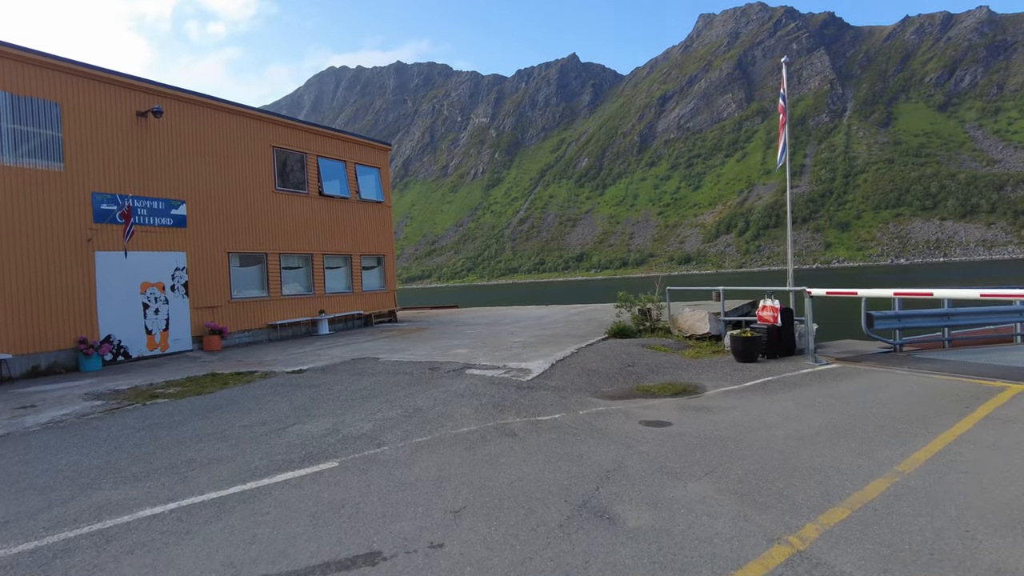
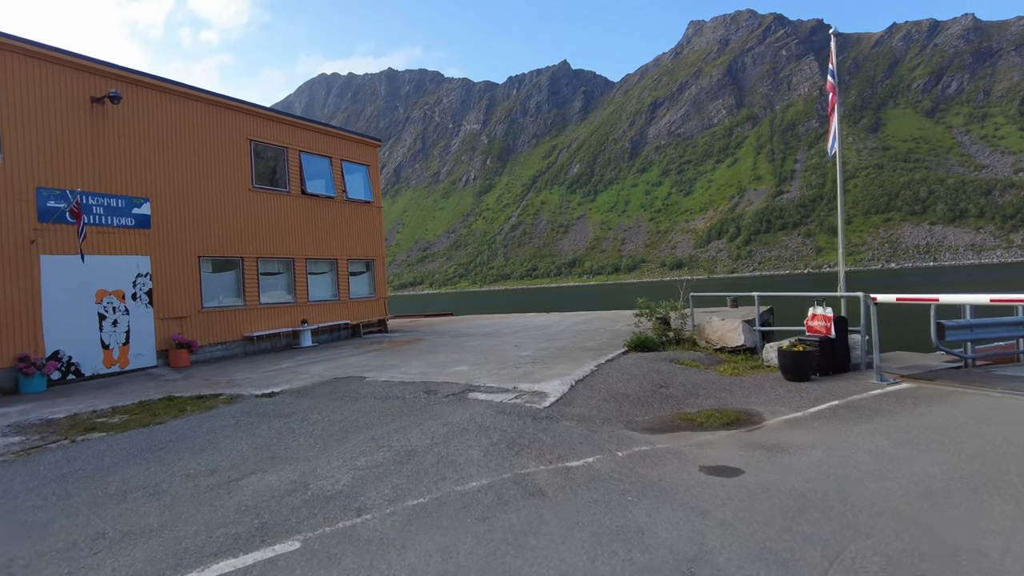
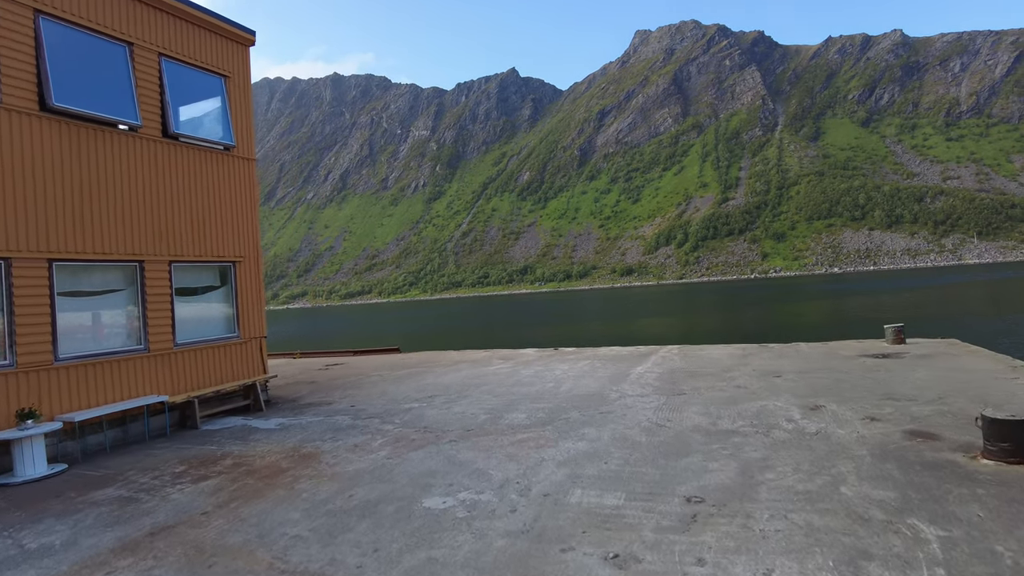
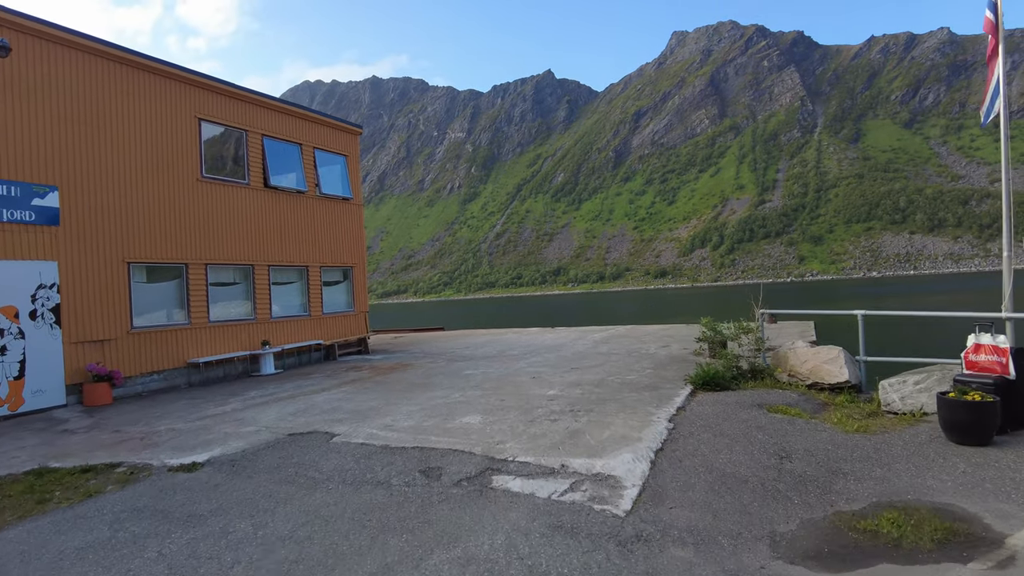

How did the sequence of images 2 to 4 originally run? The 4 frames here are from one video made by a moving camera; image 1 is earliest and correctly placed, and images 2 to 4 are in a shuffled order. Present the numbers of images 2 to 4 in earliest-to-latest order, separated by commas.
2, 4, 3
